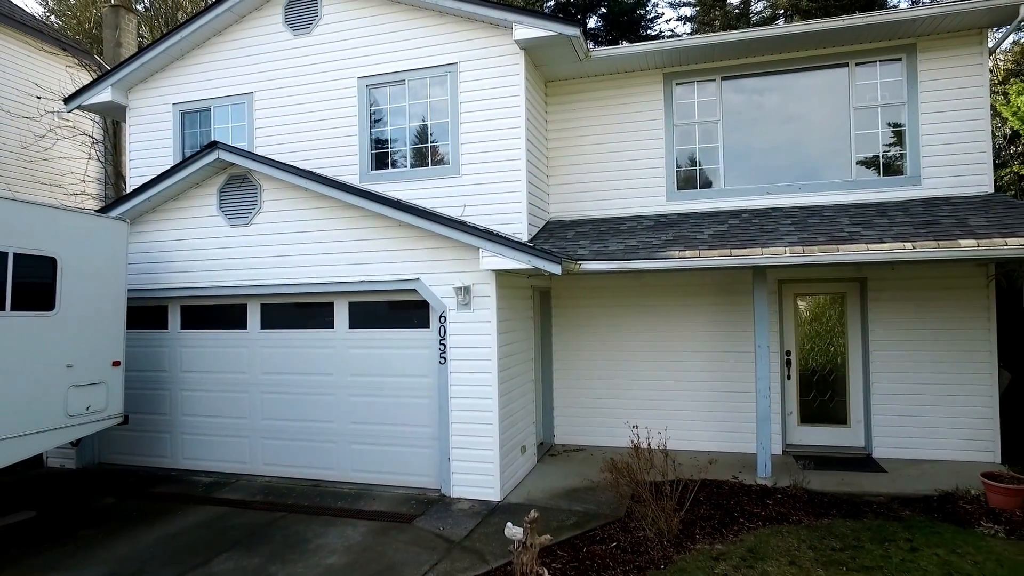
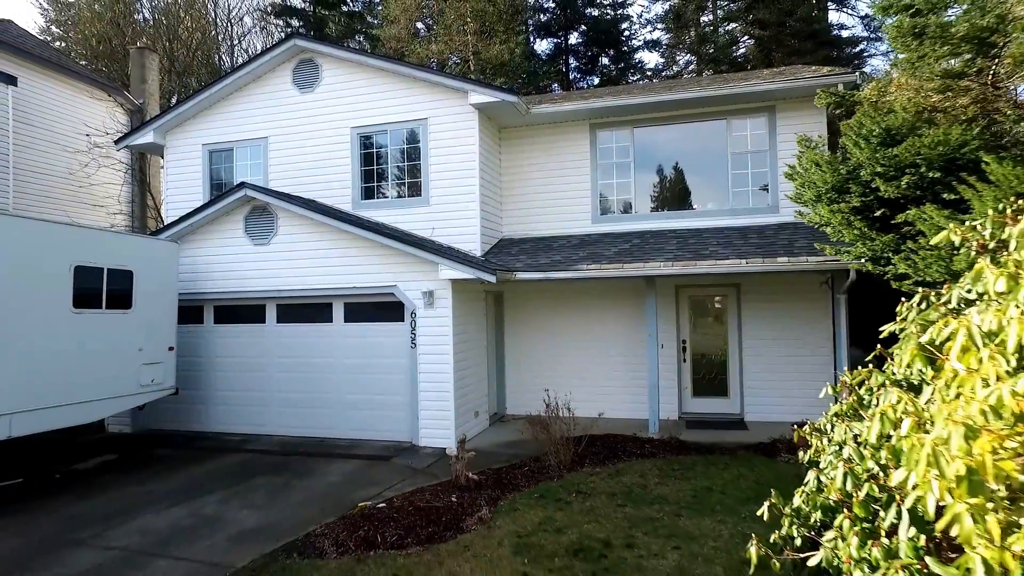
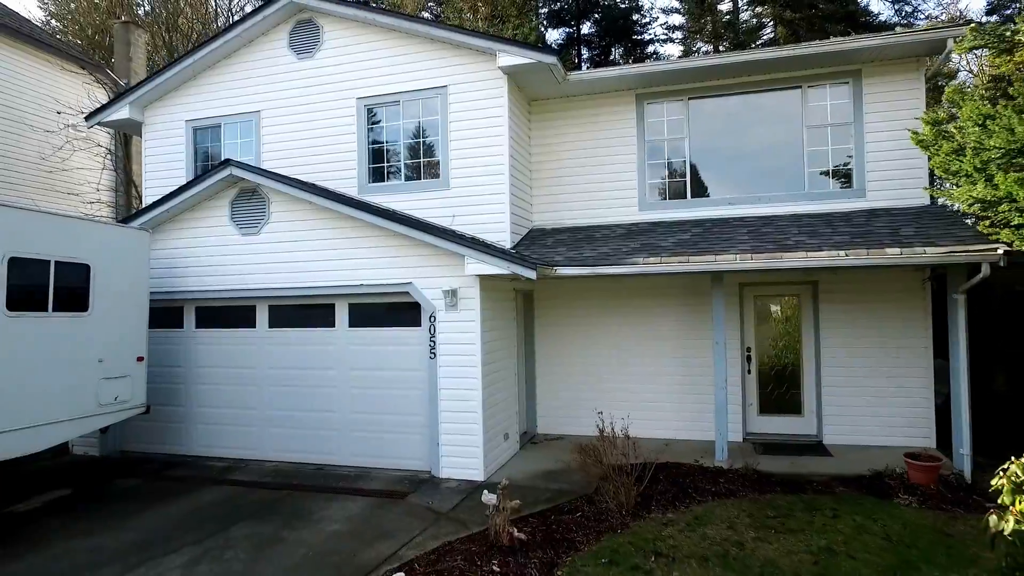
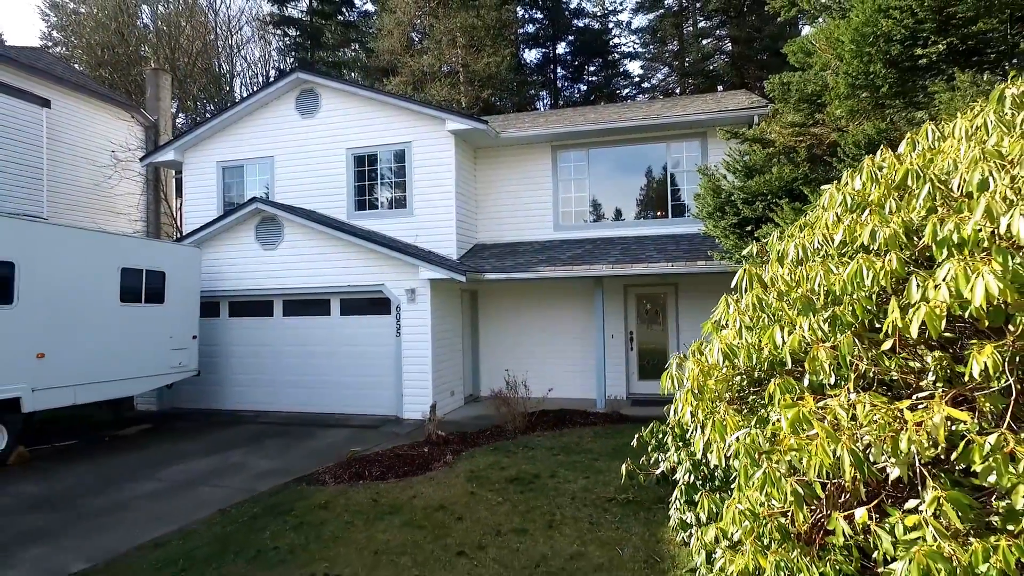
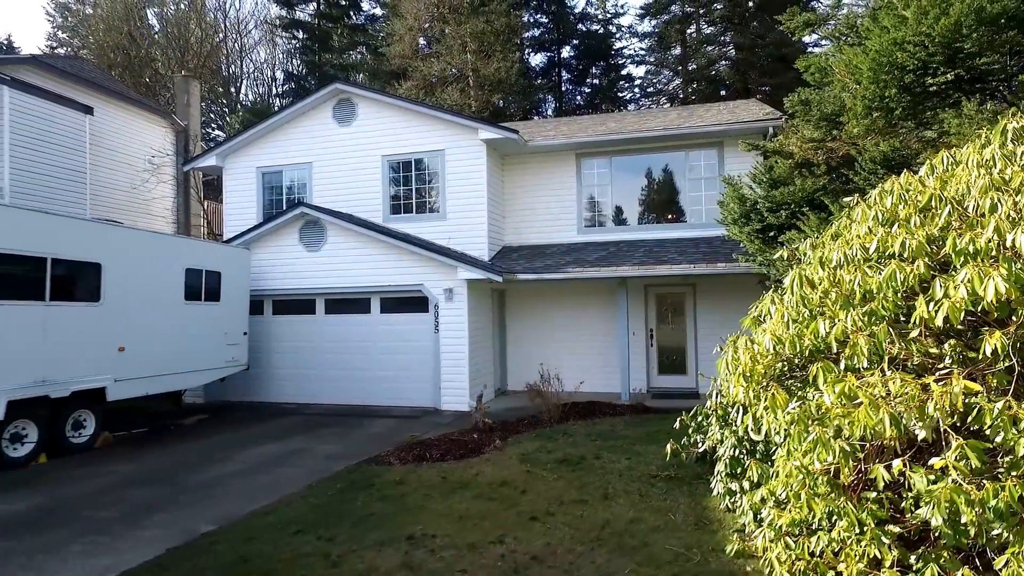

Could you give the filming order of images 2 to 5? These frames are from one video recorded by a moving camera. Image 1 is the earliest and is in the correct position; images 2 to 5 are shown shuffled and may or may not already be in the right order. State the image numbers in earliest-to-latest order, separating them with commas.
3, 2, 4, 5
